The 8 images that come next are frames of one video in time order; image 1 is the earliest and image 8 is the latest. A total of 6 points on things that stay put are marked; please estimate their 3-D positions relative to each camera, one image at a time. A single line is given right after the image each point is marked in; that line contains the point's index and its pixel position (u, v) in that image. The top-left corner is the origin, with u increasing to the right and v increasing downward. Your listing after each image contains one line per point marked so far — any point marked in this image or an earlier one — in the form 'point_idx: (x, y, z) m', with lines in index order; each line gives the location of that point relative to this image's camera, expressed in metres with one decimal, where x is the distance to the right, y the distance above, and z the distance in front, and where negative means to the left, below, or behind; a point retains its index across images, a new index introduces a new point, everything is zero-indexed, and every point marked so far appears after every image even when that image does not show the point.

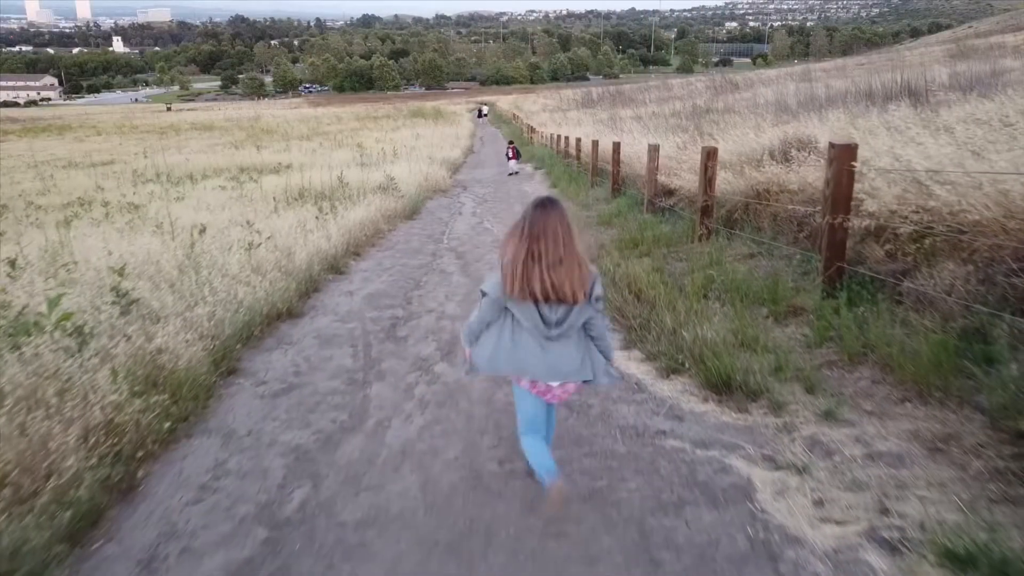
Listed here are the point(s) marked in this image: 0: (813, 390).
0: (+1.7, -0.6, +4.1) m
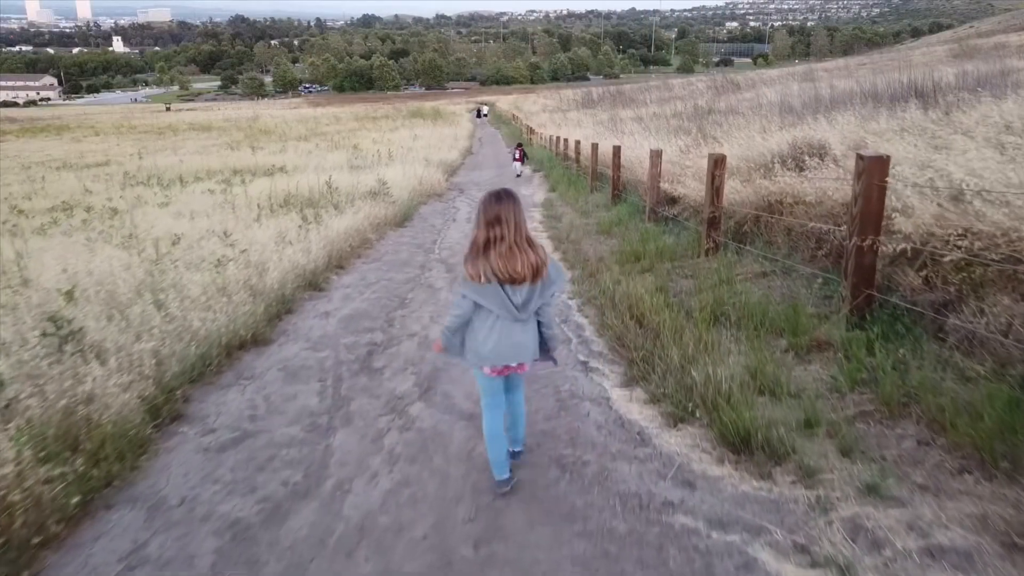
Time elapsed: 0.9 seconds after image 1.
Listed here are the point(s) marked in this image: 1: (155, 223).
0: (+1.6, -0.8, +3.4) m
1: (-6.3, +1.2, +12.7) m
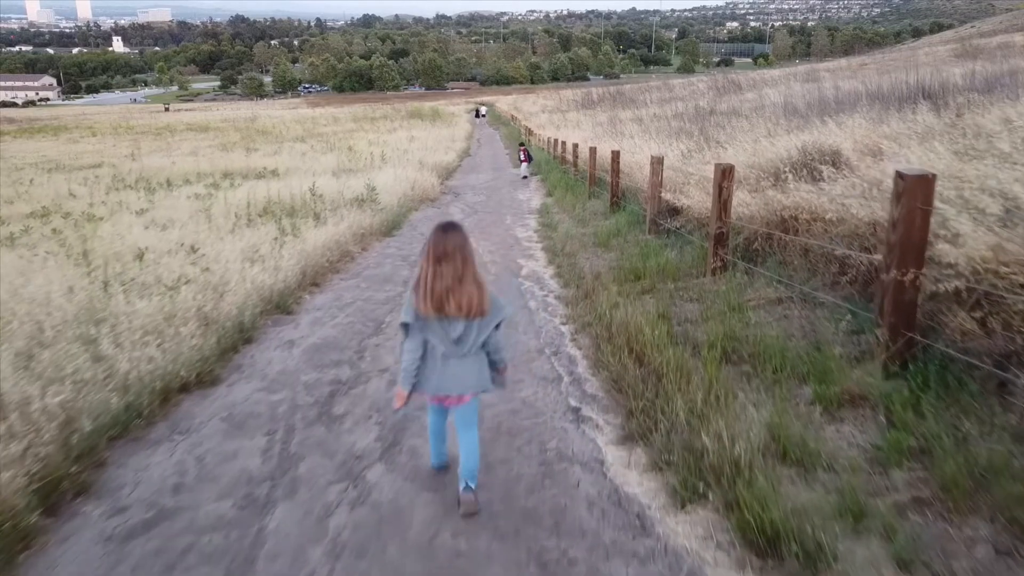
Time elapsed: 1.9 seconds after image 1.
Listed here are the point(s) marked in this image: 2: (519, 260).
0: (+1.5, -1.0, +2.7) m
1: (-6.4, +0.9, +11.9) m
2: (+0.1, +0.4, +11.1) m
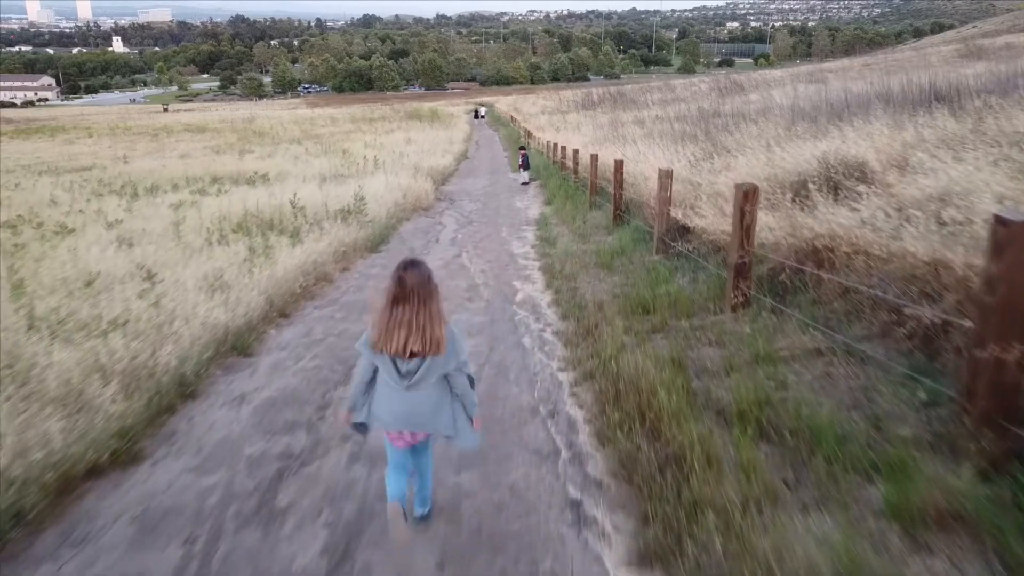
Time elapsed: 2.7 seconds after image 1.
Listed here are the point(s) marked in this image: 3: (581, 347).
0: (+1.4, -1.4, +1.7) m
1: (-6.5, +0.6, +11.0) m
2: (0.0, +0.1, +10.1) m
3: (+0.6, -0.5, +6.6) m
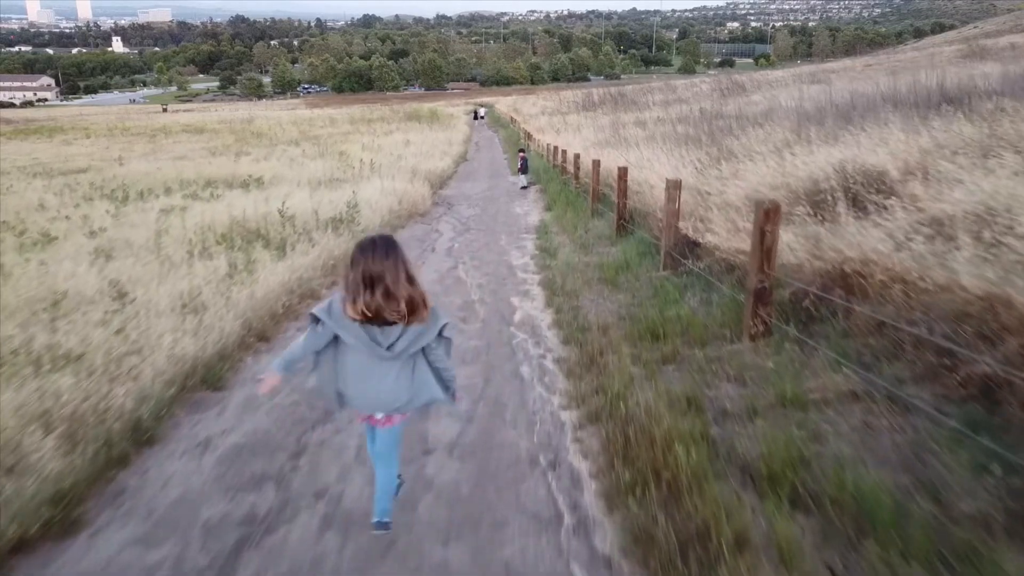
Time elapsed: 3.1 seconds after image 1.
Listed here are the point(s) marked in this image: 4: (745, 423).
0: (+1.4, -1.6, +1.1) m
1: (-6.5, +0.4, +10.4) m
2: (0.0, -0.1, +9.5) m
3: (+0.6, -0.8, +6.0) m
4: (+1.5, -0.9, +4.7) m
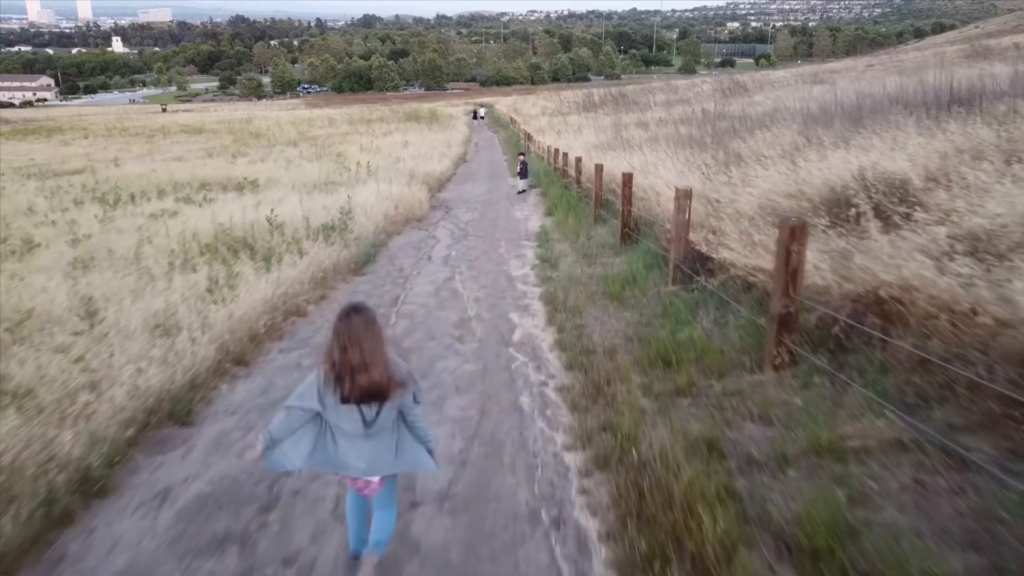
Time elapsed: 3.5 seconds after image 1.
0: (+1.3, -1.8, +0.6) m
1: (-6.5, +0.2, +9.8) m
2: (0.0, -0.3, +8.9) m
3: (+0.6, -1.0, +5.5) m
4: (+1.5, -1.1, +4.1) m
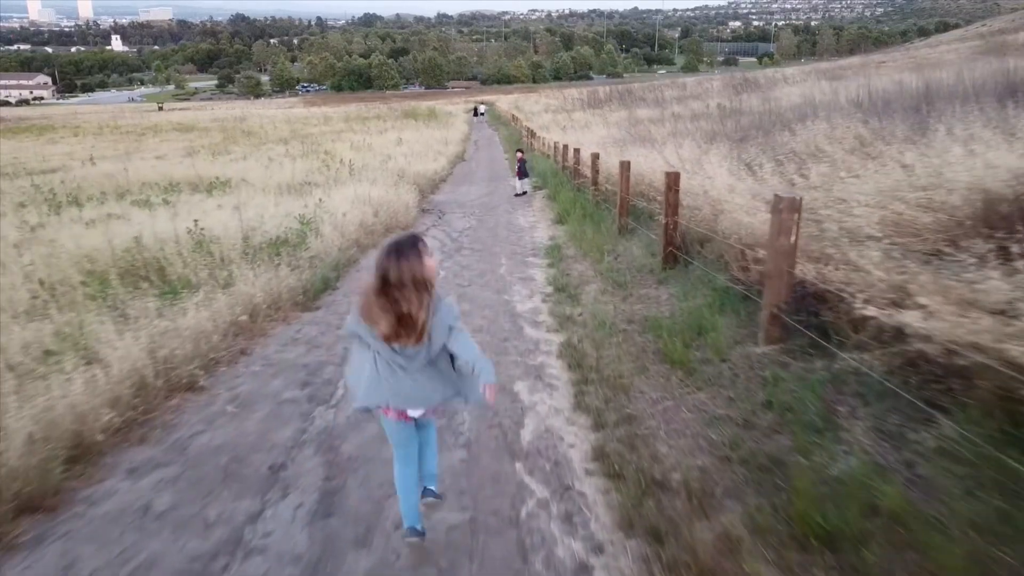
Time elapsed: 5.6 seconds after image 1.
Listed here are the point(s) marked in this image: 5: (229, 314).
0: (+1.4, -2.3, -2.4) m
1: (-6.5, -0.3, +6.8) m
2: (0.0, -0.8, +5.9) m
3: (+0.6, -1.4, +2.5) m
4: (+1.5, -1.5, +1.1) m
5: (-2.7, -0.2, +7.0) m
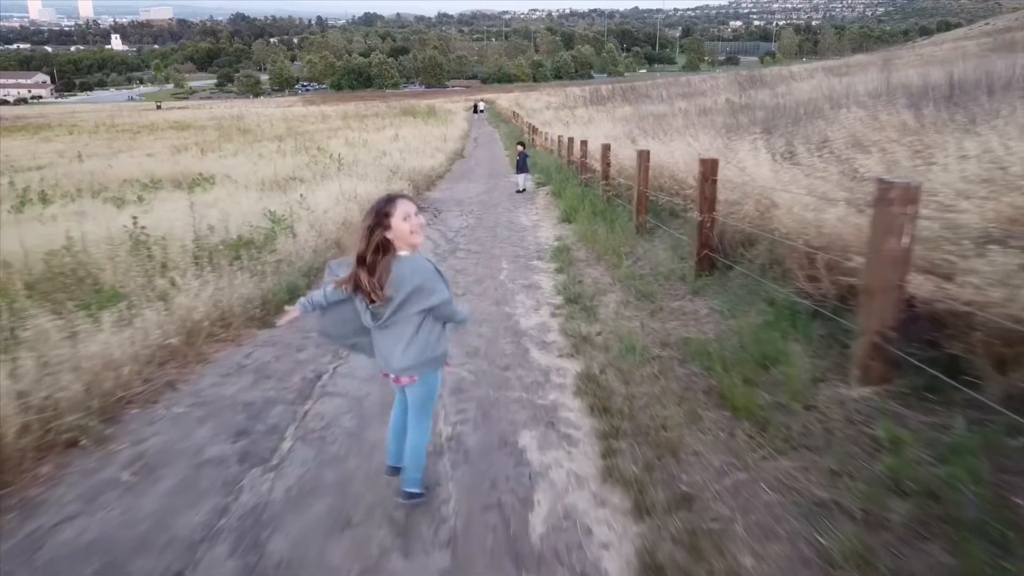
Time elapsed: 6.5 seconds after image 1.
0: (+1.4, -2.4, -3.9) m
1: (-6.4, -0.4, +5.3) m
2: (+0.1, -0.9, +4.4) m
3: (+0.7, -1.5, +1.0) m
4: (+1.6, -1.6, -0.4) m
5: (-2.7, -0.3, +5.5) m
